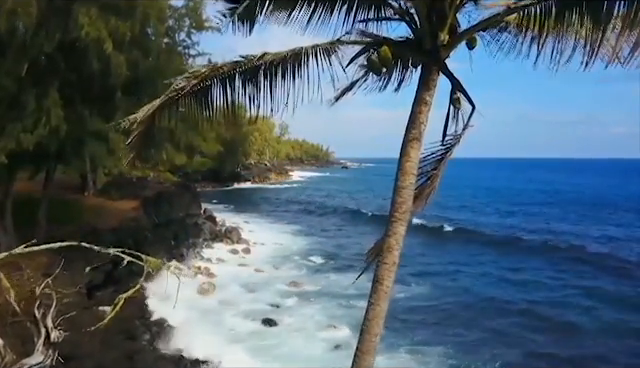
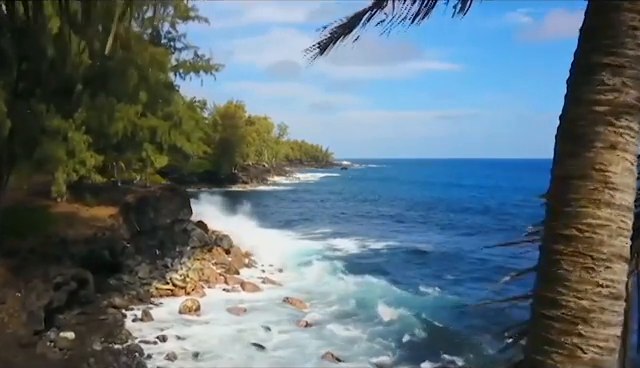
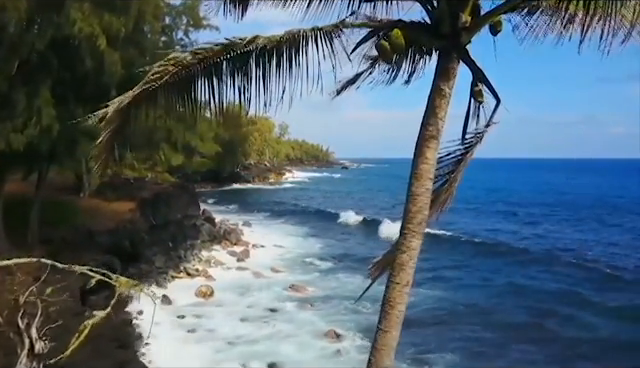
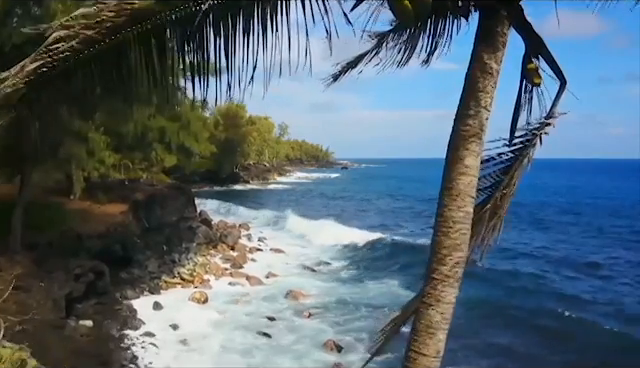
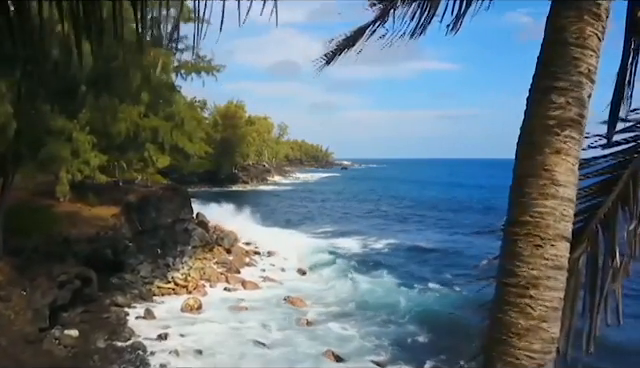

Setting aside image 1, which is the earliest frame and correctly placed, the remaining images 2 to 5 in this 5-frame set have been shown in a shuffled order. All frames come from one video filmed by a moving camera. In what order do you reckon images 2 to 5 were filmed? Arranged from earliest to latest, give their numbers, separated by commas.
3, 4, 5, 2
